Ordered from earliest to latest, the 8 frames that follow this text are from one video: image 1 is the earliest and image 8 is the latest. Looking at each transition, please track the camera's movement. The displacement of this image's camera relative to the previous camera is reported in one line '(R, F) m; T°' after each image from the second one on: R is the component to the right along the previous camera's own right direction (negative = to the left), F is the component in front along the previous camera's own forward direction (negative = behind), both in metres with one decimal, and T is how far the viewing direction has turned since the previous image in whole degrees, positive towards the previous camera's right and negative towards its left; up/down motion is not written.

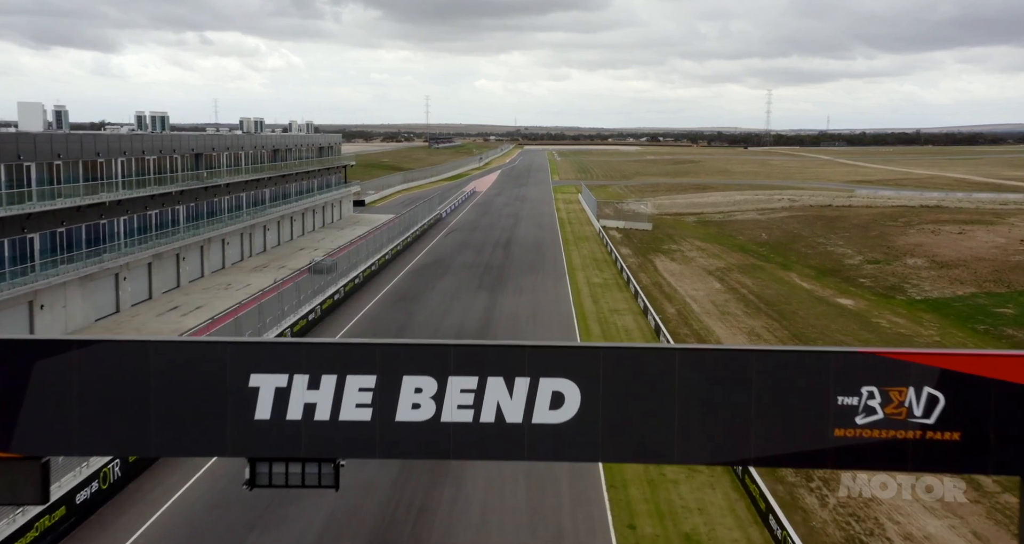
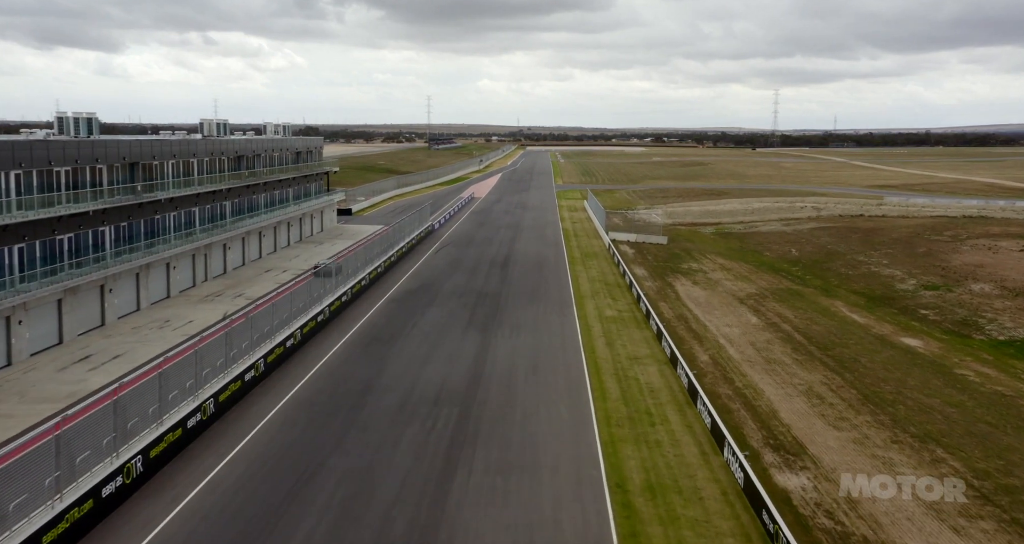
(+0.2, +6.1) m; 0°
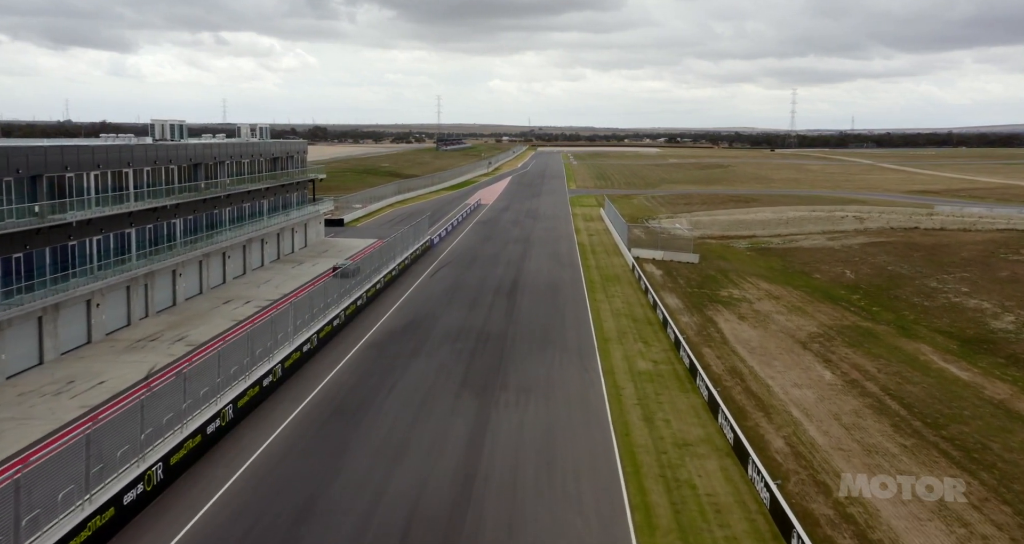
(+0.1, +6.8) m; -1°
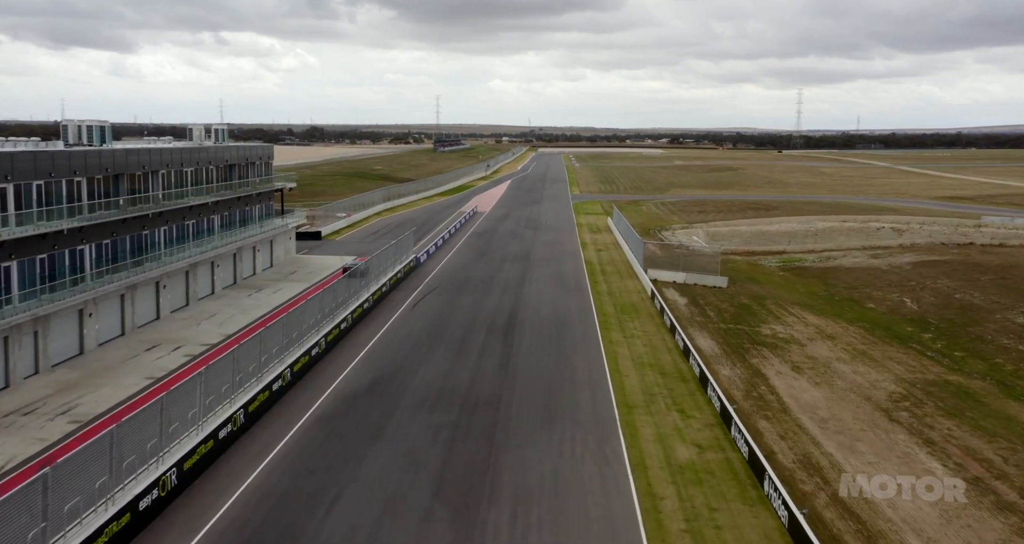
(+0.2, +6.8) m; 0°
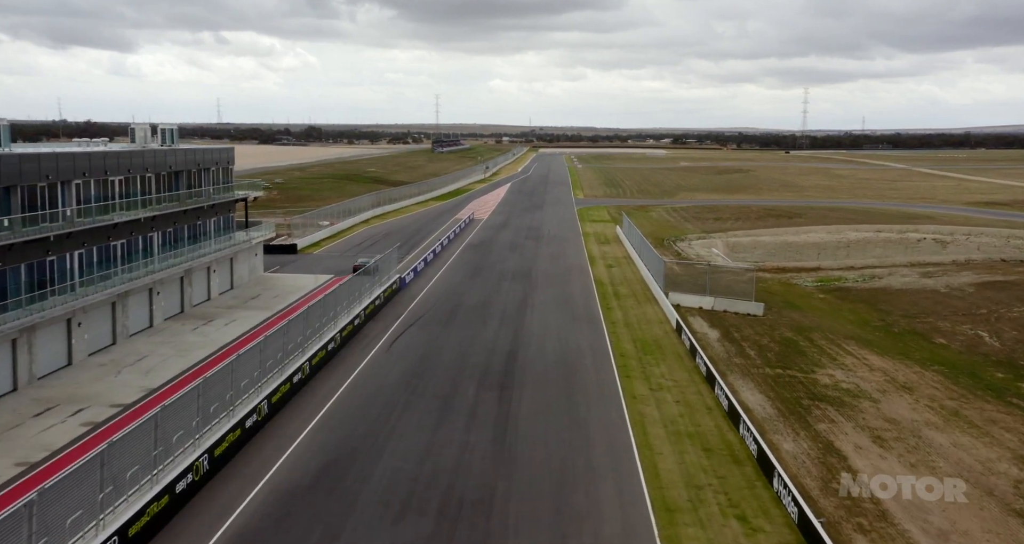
(+0.1, +6.1) m; 0°
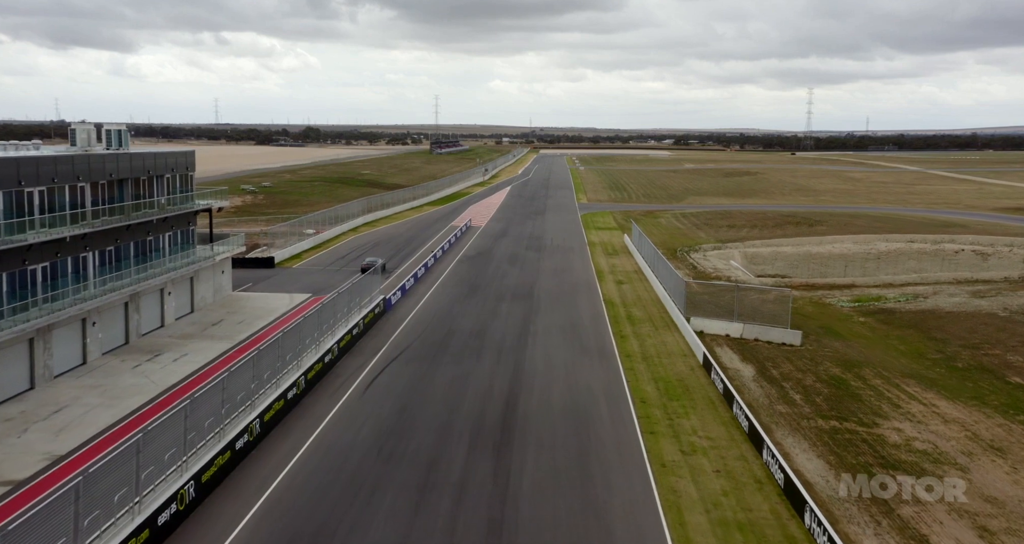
(0.0, +4.6) m; 0°
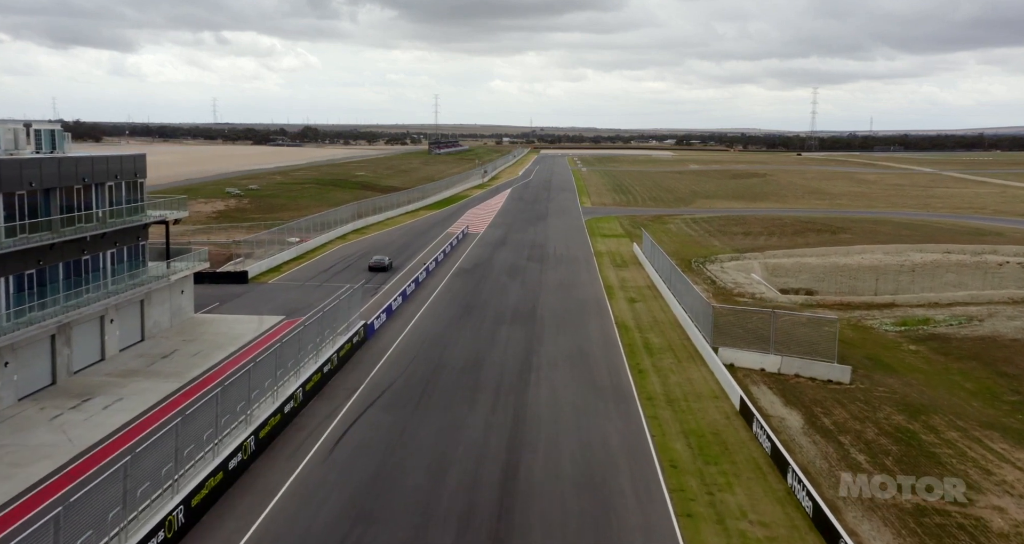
(0.0, +4.5) m; 0°
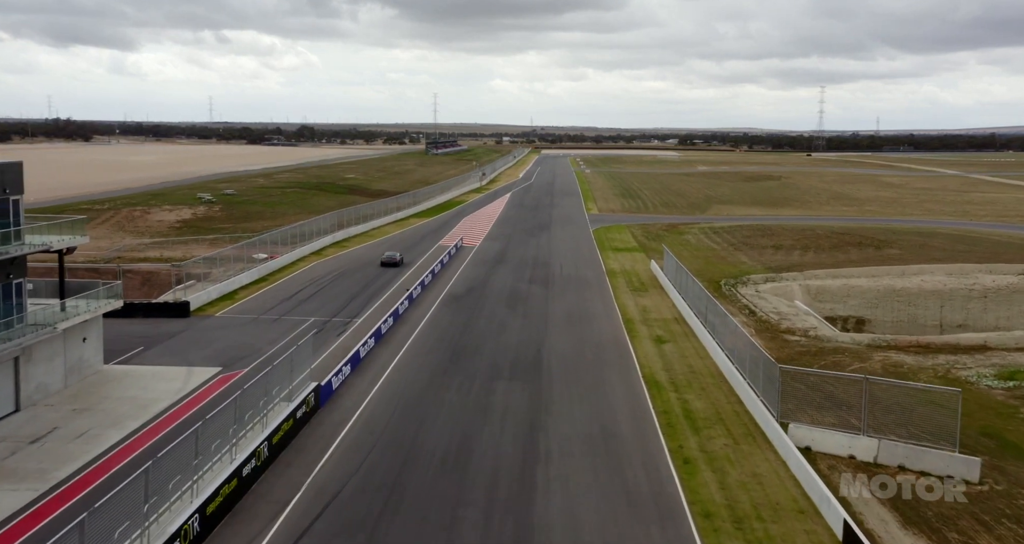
(0.0, +7.2) m; 0°
